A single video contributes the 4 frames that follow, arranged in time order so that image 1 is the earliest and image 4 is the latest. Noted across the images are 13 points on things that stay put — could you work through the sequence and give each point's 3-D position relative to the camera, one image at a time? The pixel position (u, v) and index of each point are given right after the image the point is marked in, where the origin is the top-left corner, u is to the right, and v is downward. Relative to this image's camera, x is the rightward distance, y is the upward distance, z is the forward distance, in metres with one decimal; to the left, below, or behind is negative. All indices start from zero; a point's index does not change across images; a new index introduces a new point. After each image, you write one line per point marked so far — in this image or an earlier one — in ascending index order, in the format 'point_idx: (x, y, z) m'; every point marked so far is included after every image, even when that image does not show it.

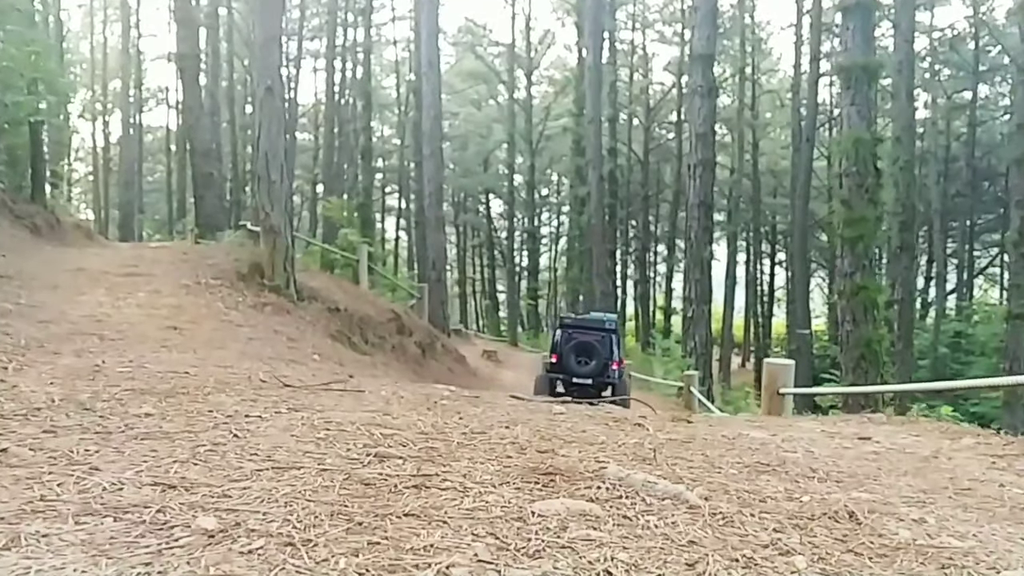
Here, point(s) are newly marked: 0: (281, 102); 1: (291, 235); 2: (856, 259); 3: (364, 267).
0: (-2.7, +2.2, +10.3) m
1: (-2.7, +0.6, +10.6) m
2: (+4.5, +0.4, +11.6) m
3: (-2.6, +0.4, +15.6) m
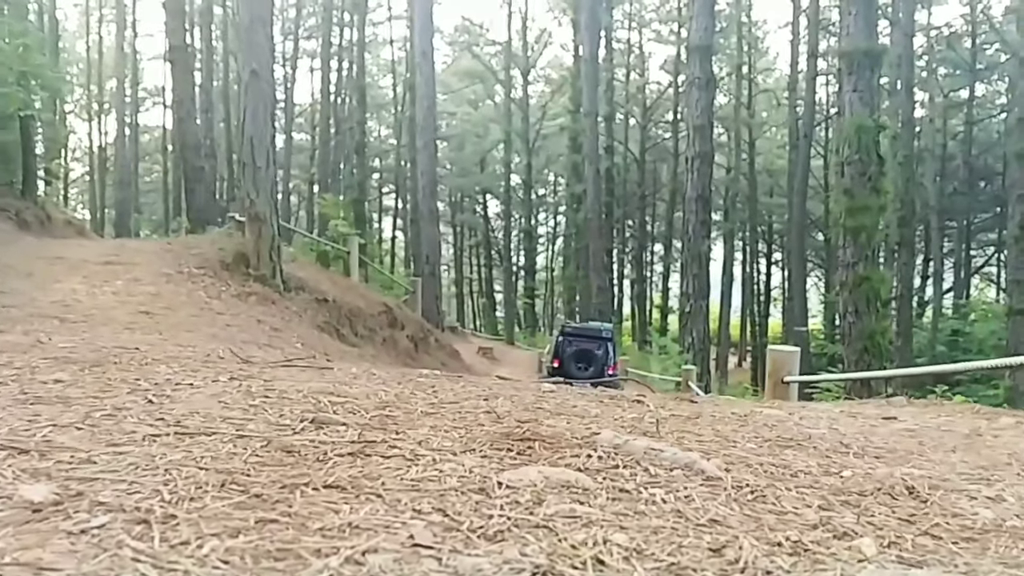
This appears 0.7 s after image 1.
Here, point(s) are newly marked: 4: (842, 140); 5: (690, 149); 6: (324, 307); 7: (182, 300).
0: (-2.7, +2.3, +9.9) m
1: (-2.7, +0.8, +10.3) m
2: (+4.4, +0.5, +11.2) m
3: (-2.7, +0.5, +15.2) m
4: (+4.2, +1.9, +11.2) m
5: (+3.5, +2.7, +17.2) m
6: (-2.2, -0.2, +10.5) m
7: (-3.2, -0.1, +8.5) m
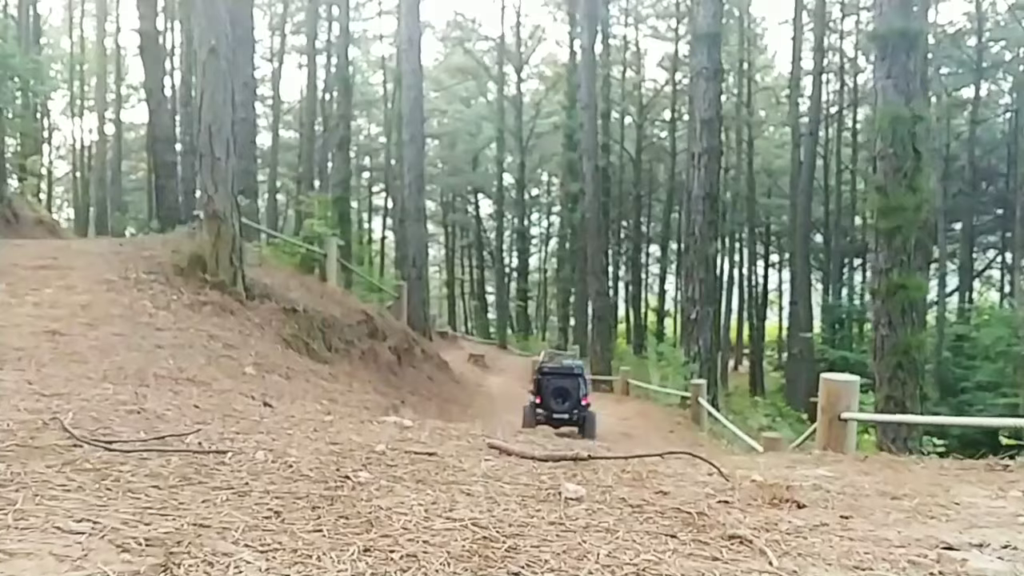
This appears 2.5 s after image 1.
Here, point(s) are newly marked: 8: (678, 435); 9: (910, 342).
0: (-2.8, +2.2, +8.8) m
1: (-2.8, +0.7, +9.1) m
2: (+4.3, +0.4, +10.1) m
3: (-2.8, +0.4, +14.0) m
4: (+4.1, +1.8, +10.1) m
5: (+3.3, +2.6, +16.1) m
6: (-2.3, -0.3, +9.3) m
7: (-3.2, -0.2, +7.3) m
8: (+2.2, -1.9, +11.7) m
9: (+4.4, -0.6, +9.9) m
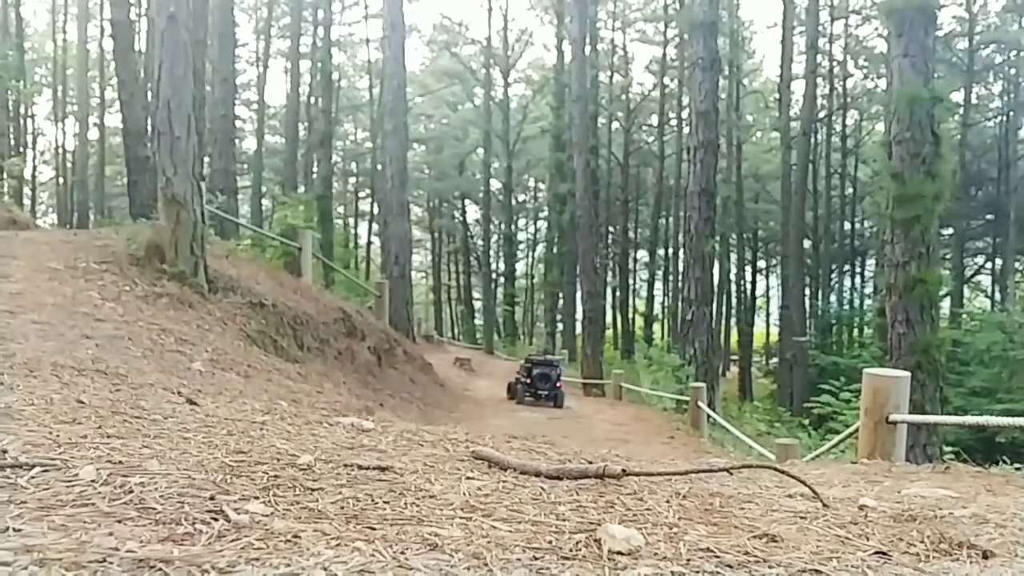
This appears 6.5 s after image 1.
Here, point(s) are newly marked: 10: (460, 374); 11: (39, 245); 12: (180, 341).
0: (-2.9, +2.3, +8.0) m
1: (-2.9, +0.8, +8.3) m
2: (+4.2, +0.4, +9.4) m
3: (-3.0, +0.4, +13.2) m
4: (+4.0, +1.8, +9.4) m
5: (+3.1, +2.6, +15.4) m
6: (-2.4, -0.2, +8.5) m
7: (-3.3, -0.1, +6.5) m
8: (+2.0, -1.9, +10.9) m
9: (+4.3, -0.5, +9.2) m
10: (-1.1, -1.9, +19.3) m
11: (-4.5, +0.4, +8.6) m
12: (-2.4, -0.4, +6.4) m
